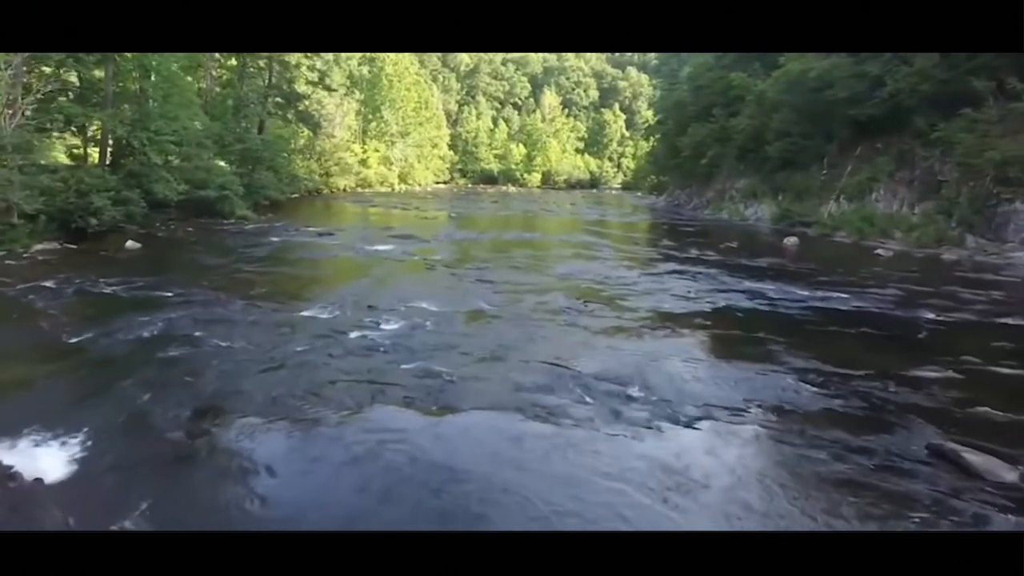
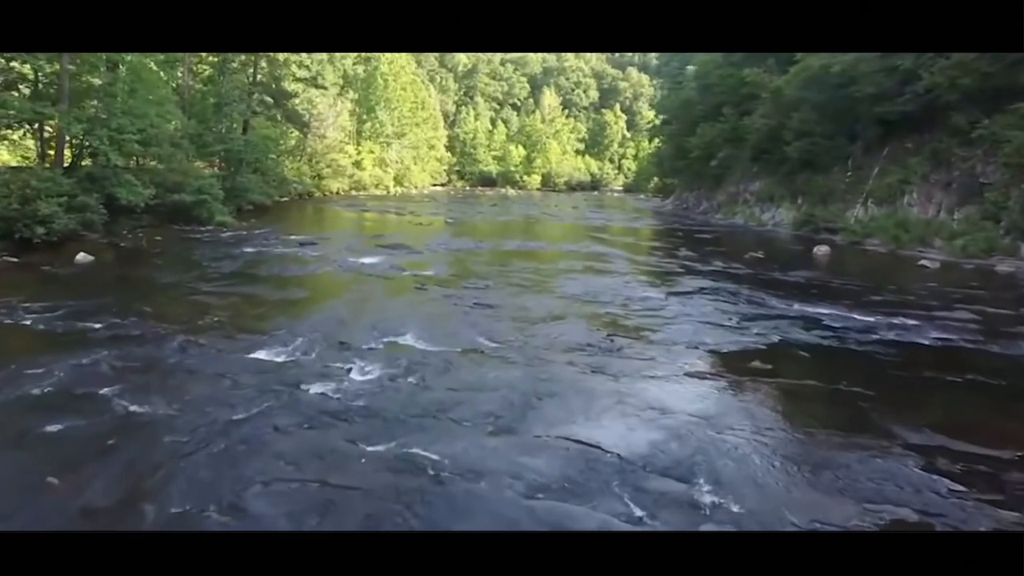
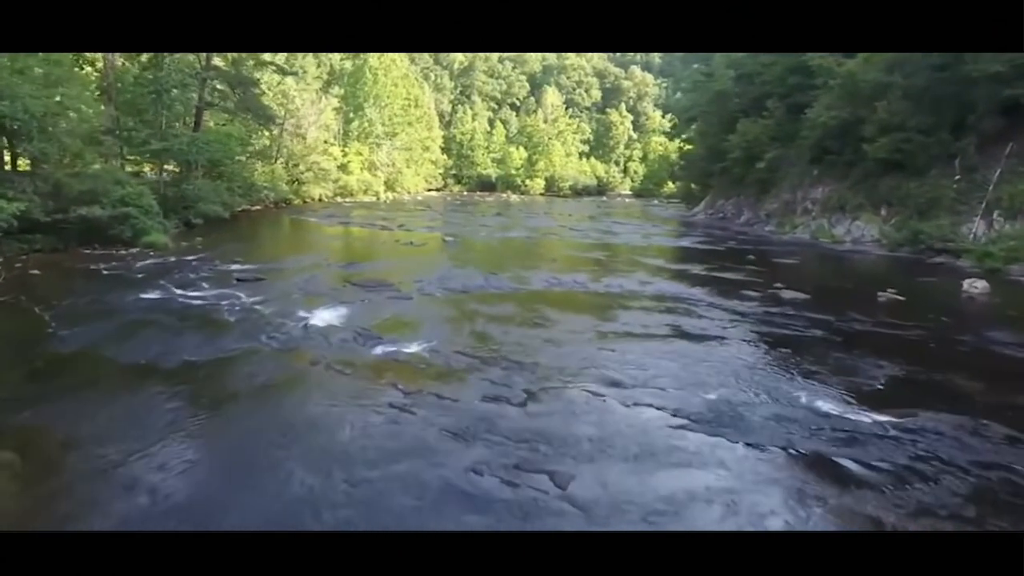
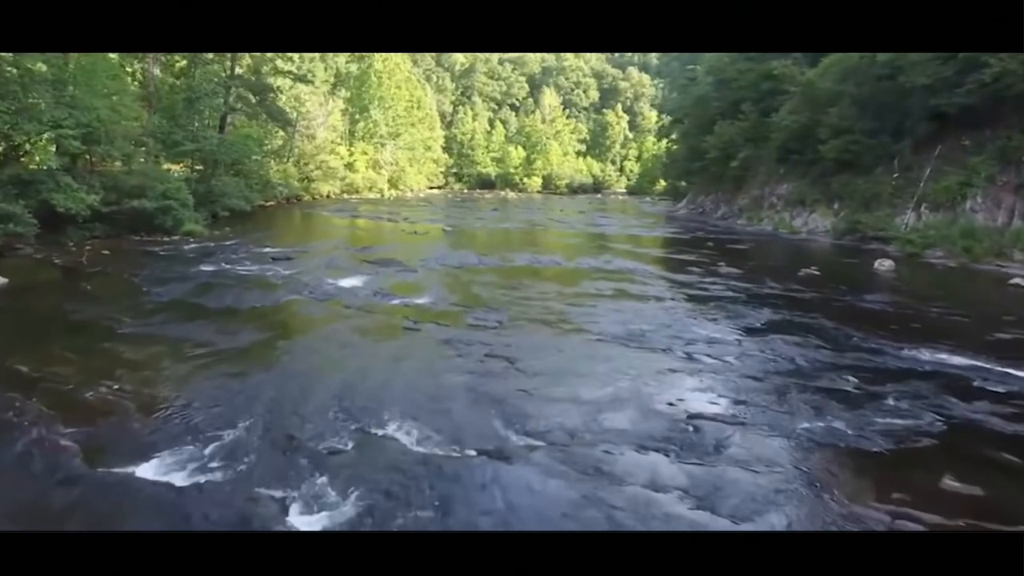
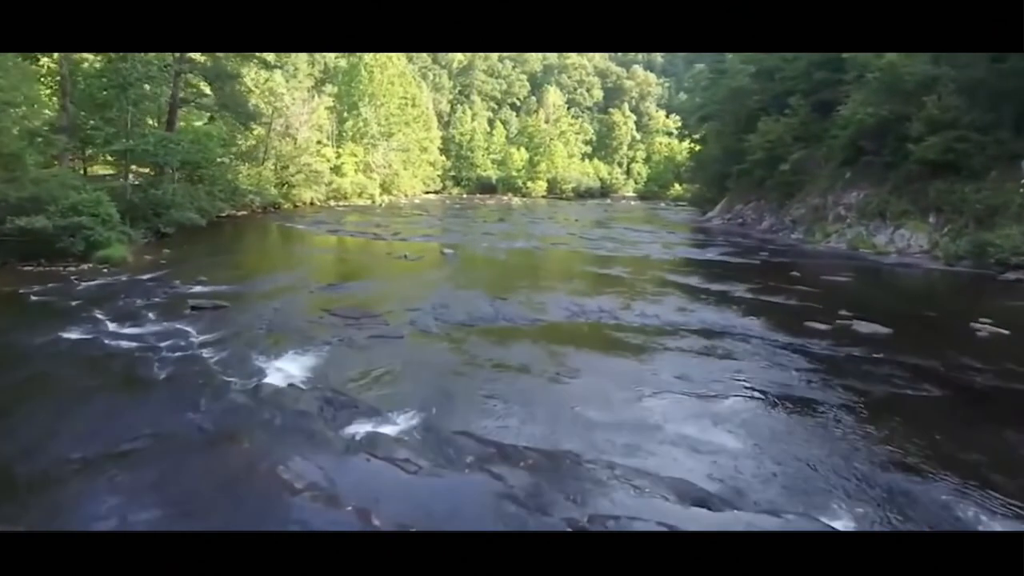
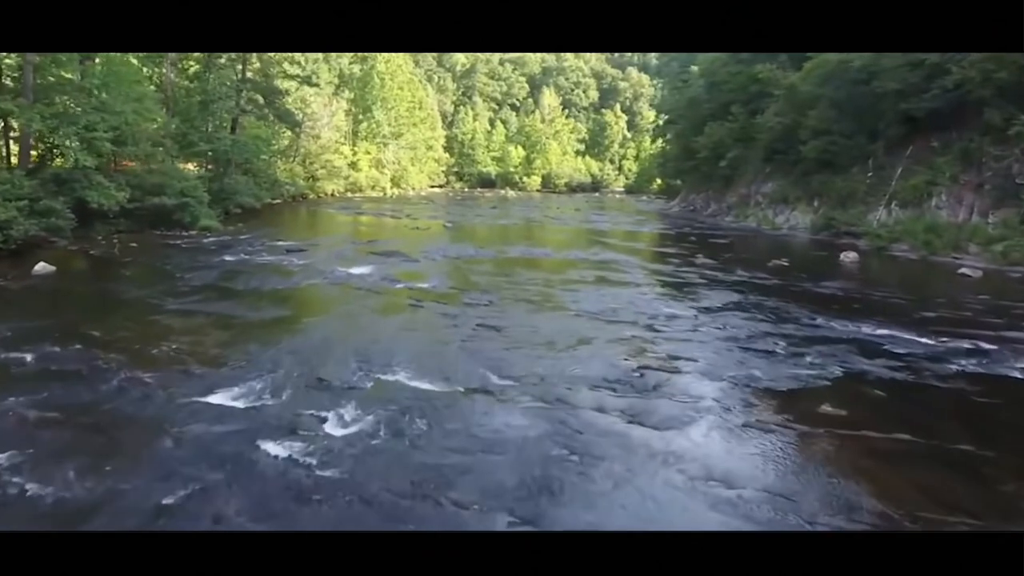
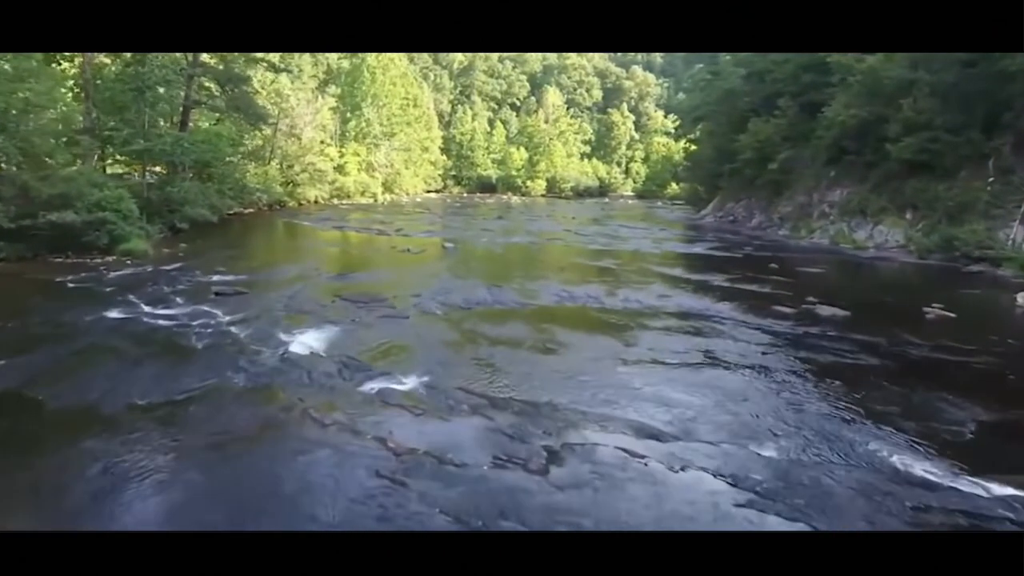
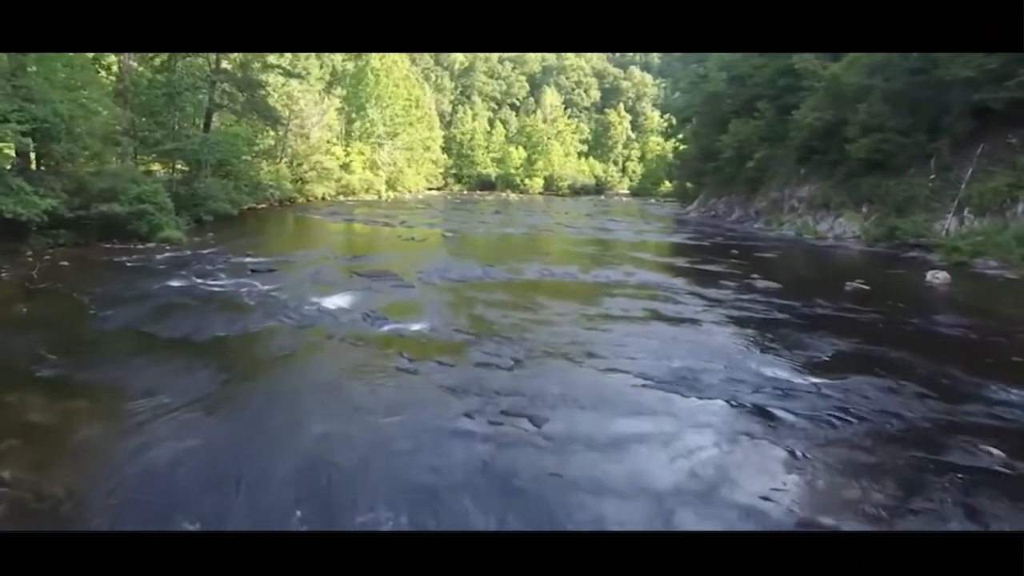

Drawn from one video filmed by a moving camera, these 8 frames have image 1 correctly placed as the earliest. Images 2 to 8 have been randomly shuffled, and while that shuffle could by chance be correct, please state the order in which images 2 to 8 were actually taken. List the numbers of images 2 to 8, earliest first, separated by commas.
2, 6, 4, 8, 3, 7, 5
